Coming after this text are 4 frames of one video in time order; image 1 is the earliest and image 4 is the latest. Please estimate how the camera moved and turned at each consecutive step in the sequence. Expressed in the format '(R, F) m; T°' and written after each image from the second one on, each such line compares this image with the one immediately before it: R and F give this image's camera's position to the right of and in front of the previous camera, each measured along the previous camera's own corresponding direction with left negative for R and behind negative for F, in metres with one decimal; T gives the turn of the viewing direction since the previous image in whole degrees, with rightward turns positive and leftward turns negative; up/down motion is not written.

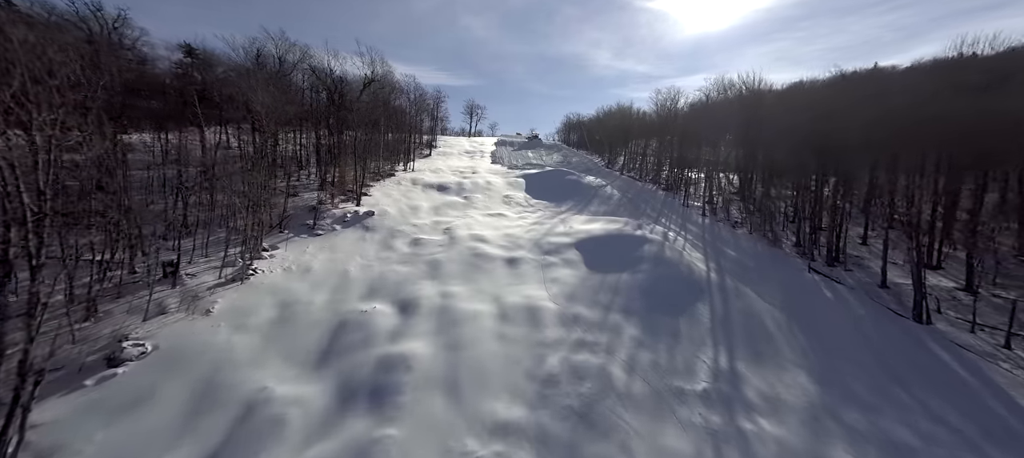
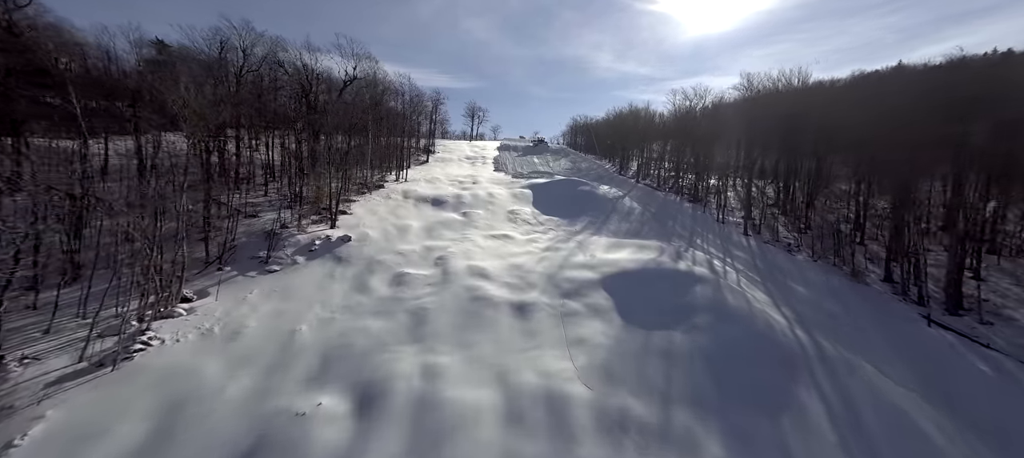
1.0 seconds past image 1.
(-0.1, +2.4) m; 0°
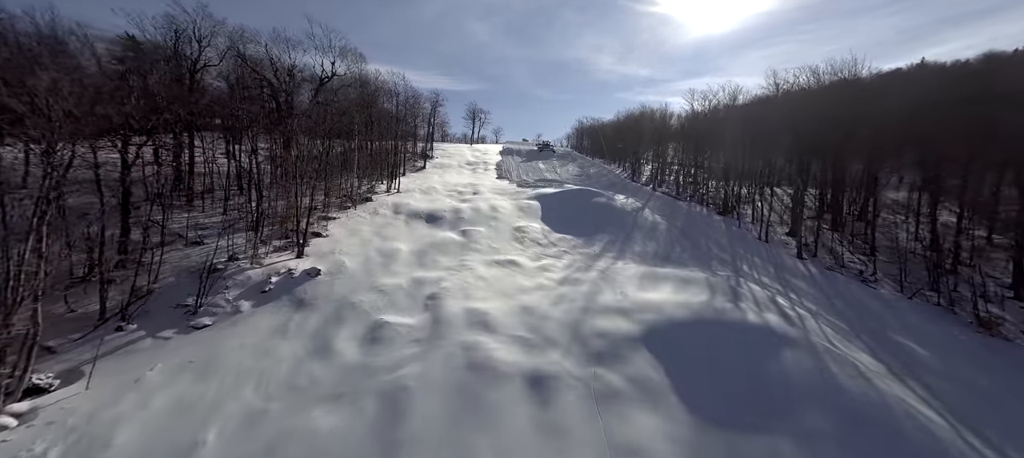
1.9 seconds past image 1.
(-0.2, +2.2) m; 0°
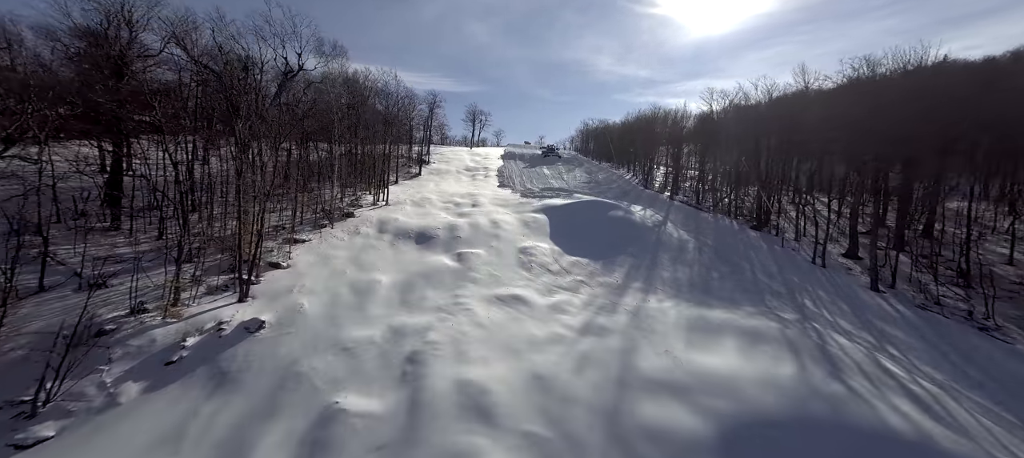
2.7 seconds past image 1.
(-0.1, +2.2) m; 0°
